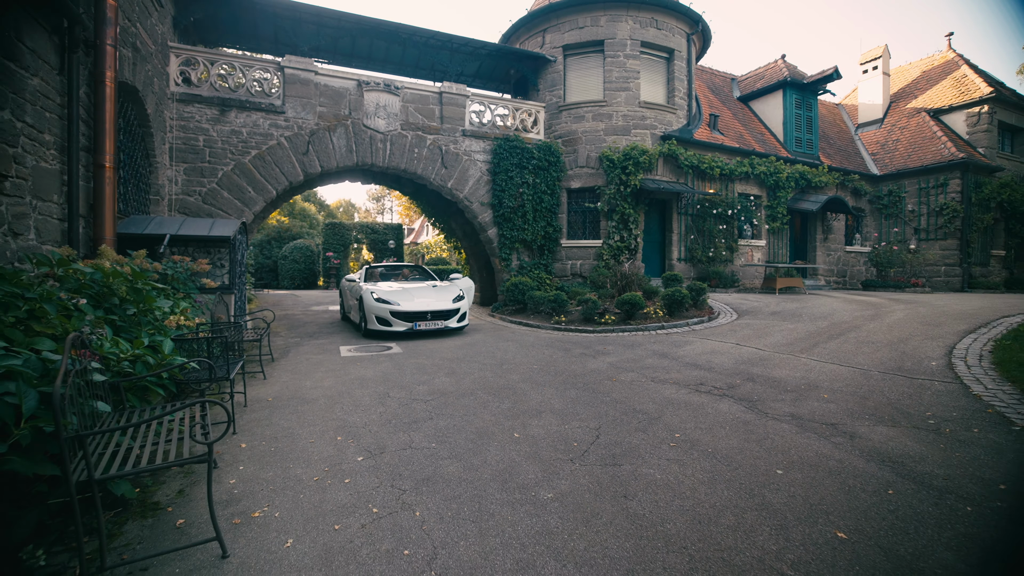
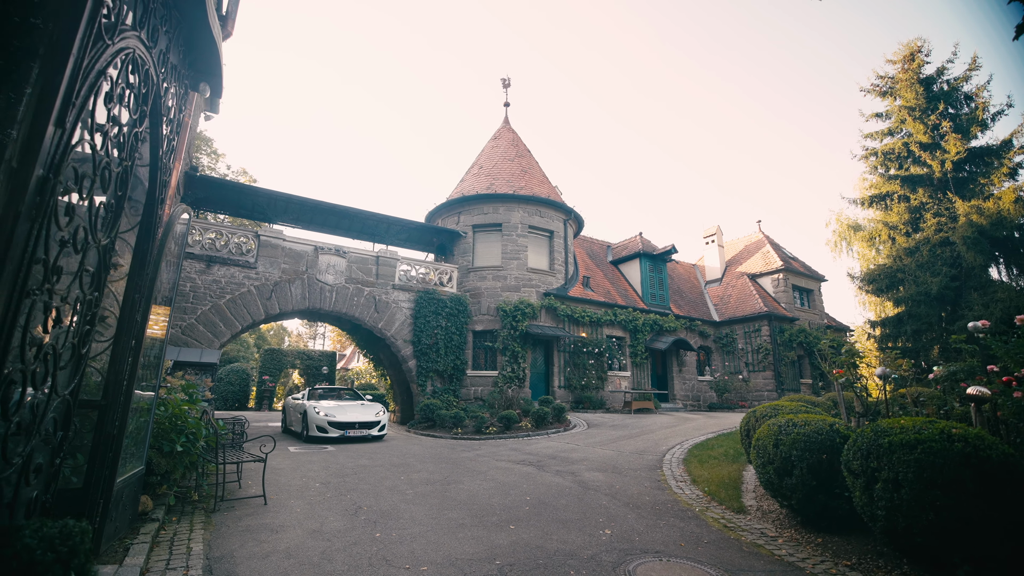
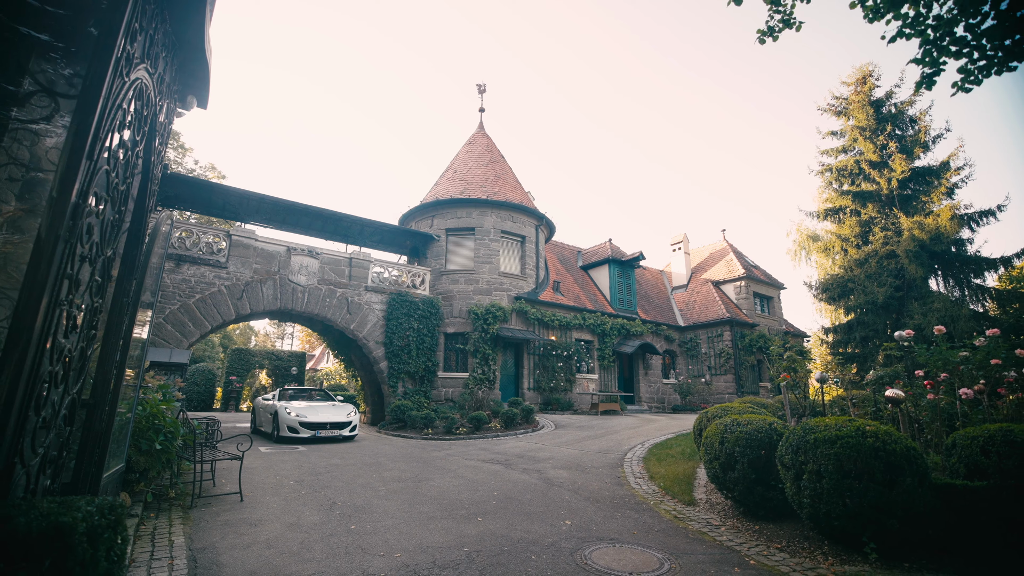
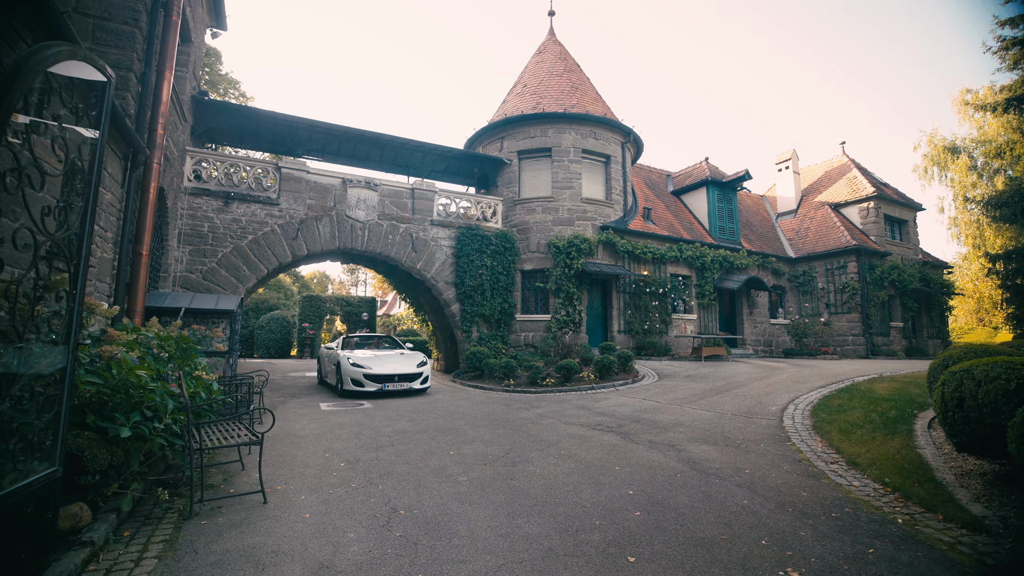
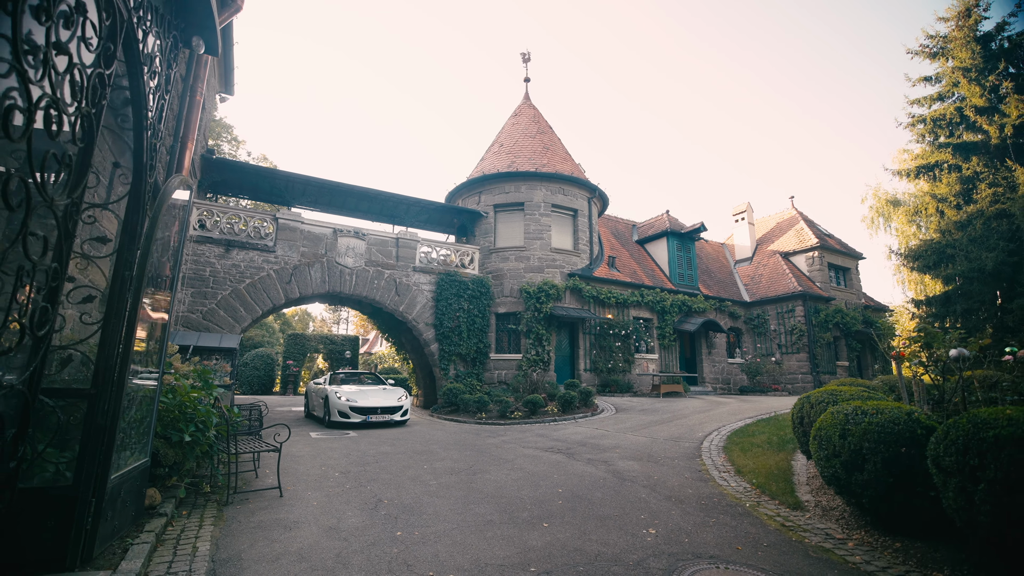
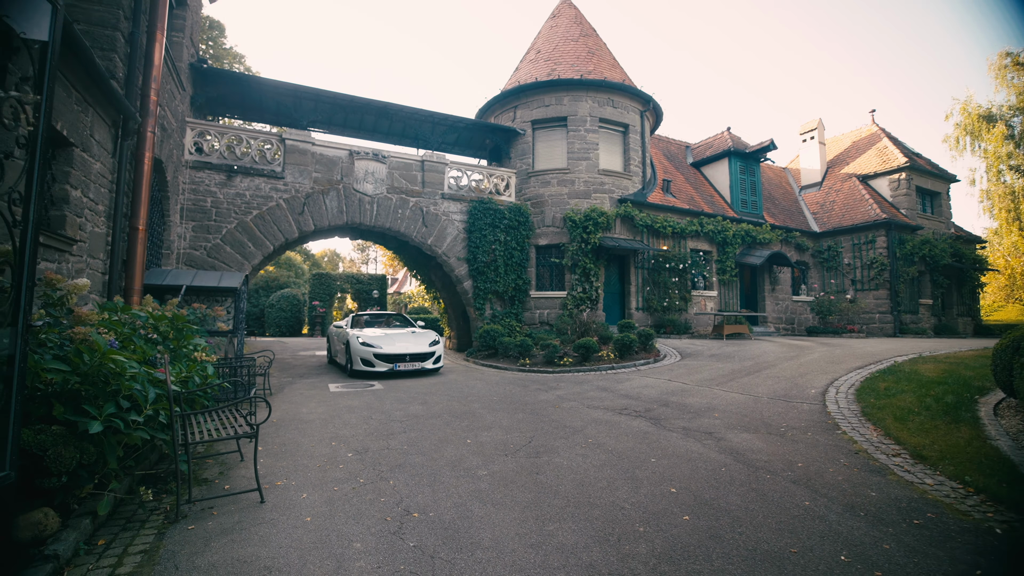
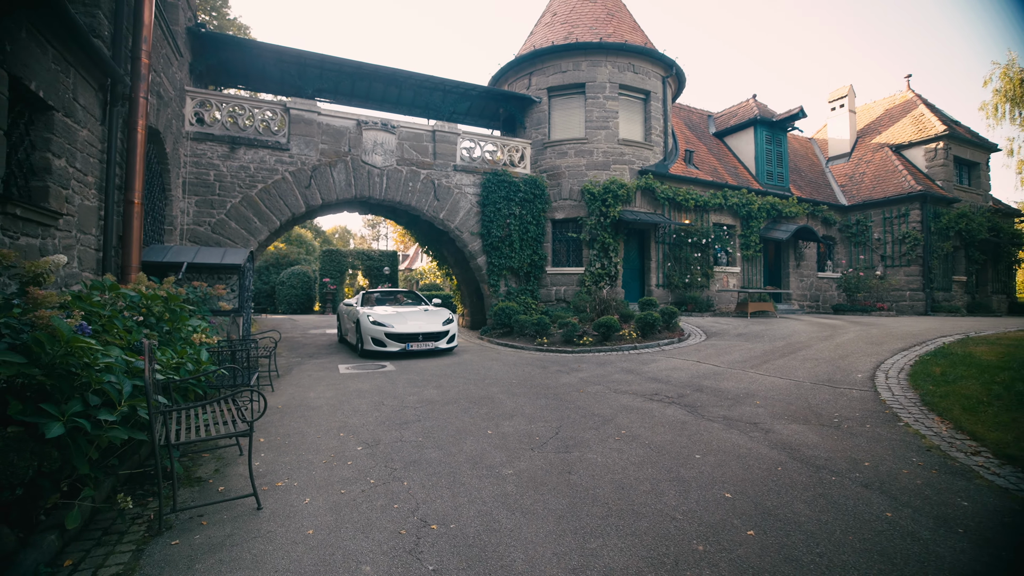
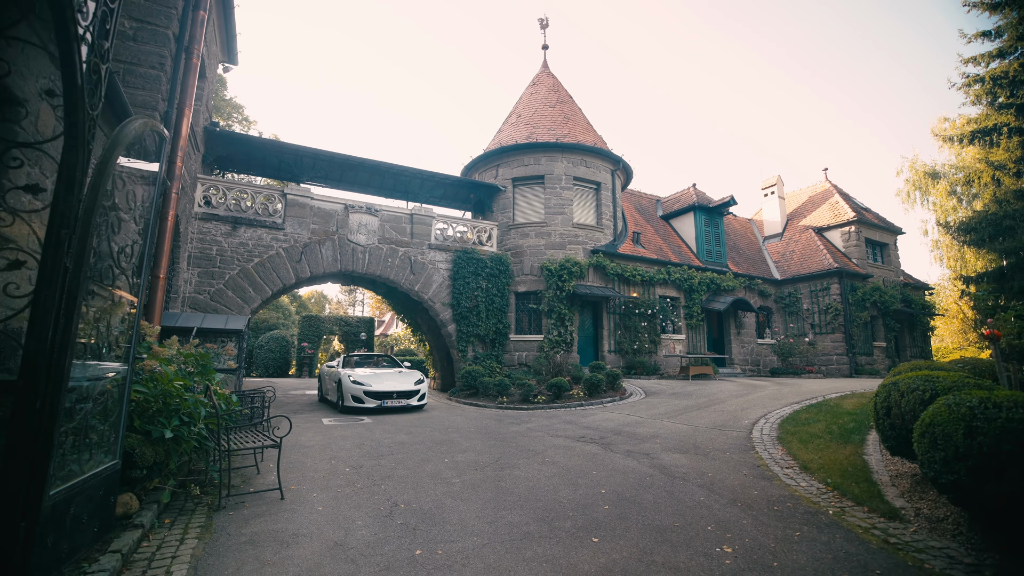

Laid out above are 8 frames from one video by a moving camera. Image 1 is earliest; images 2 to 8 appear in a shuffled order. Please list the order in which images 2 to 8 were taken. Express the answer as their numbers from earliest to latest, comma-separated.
7, 6, 4, 8, 5, 2, 3
